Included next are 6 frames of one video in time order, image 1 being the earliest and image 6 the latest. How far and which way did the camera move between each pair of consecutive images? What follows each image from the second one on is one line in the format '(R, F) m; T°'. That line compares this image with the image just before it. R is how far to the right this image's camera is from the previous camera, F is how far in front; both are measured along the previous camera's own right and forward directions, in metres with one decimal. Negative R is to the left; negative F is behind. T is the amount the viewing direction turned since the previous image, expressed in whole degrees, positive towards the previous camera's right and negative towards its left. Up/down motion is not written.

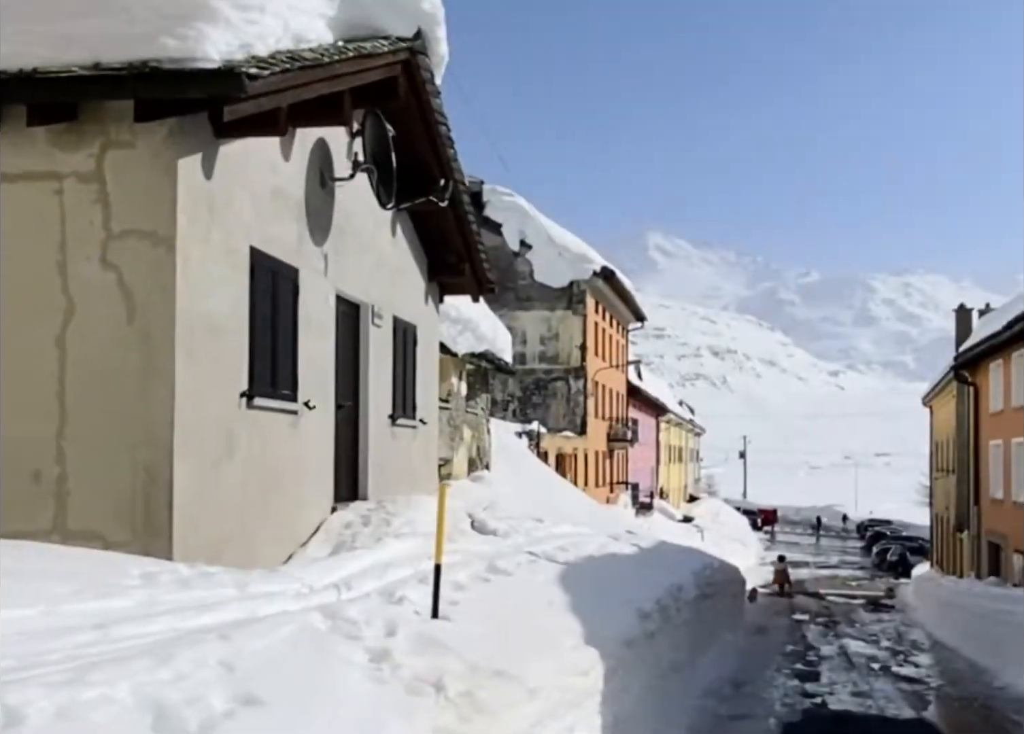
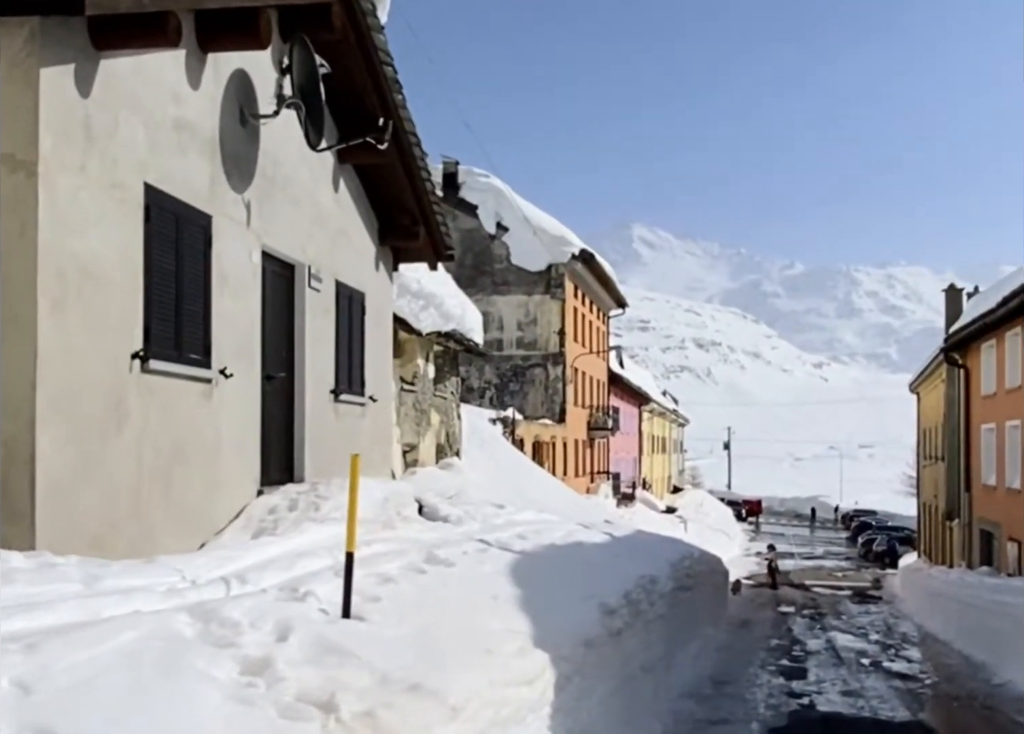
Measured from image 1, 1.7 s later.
(+0.3, +1.2) m; +1°
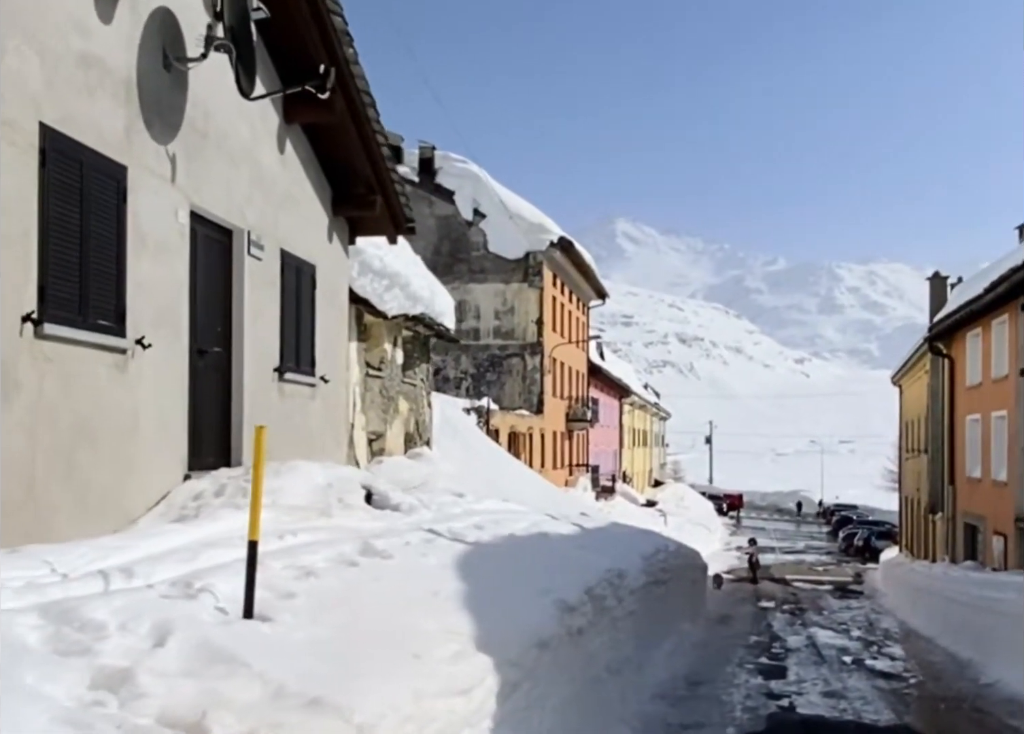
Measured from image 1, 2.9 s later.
(+0.2, +0.8) m; +1°
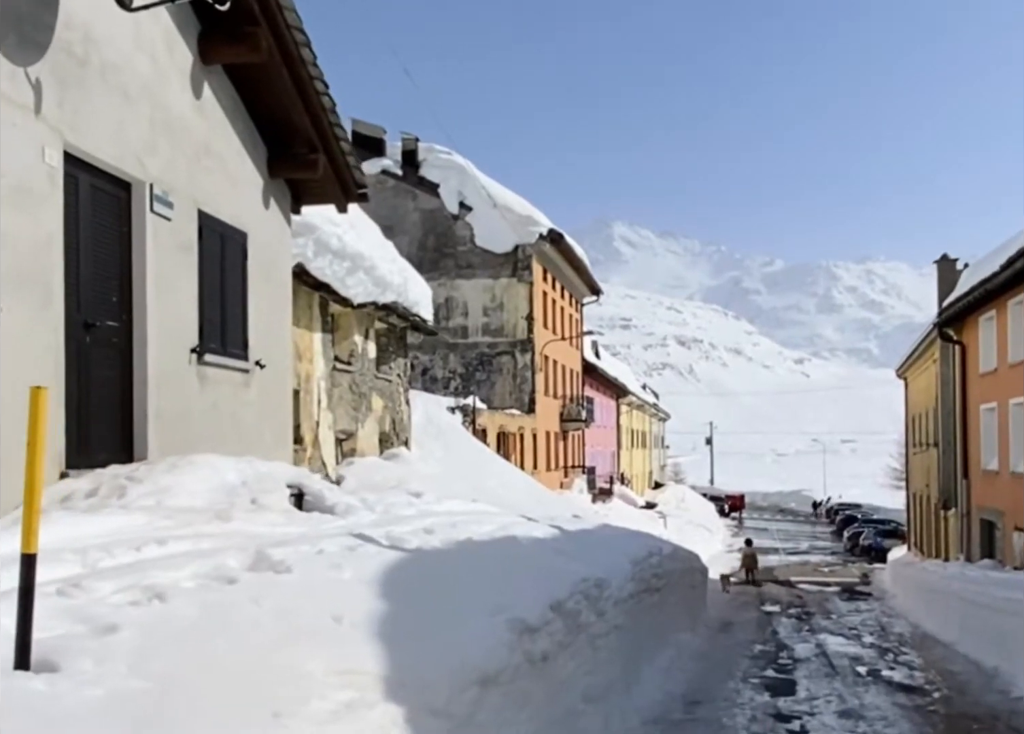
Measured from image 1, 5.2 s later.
(+0.3, +1.6) m; 0°
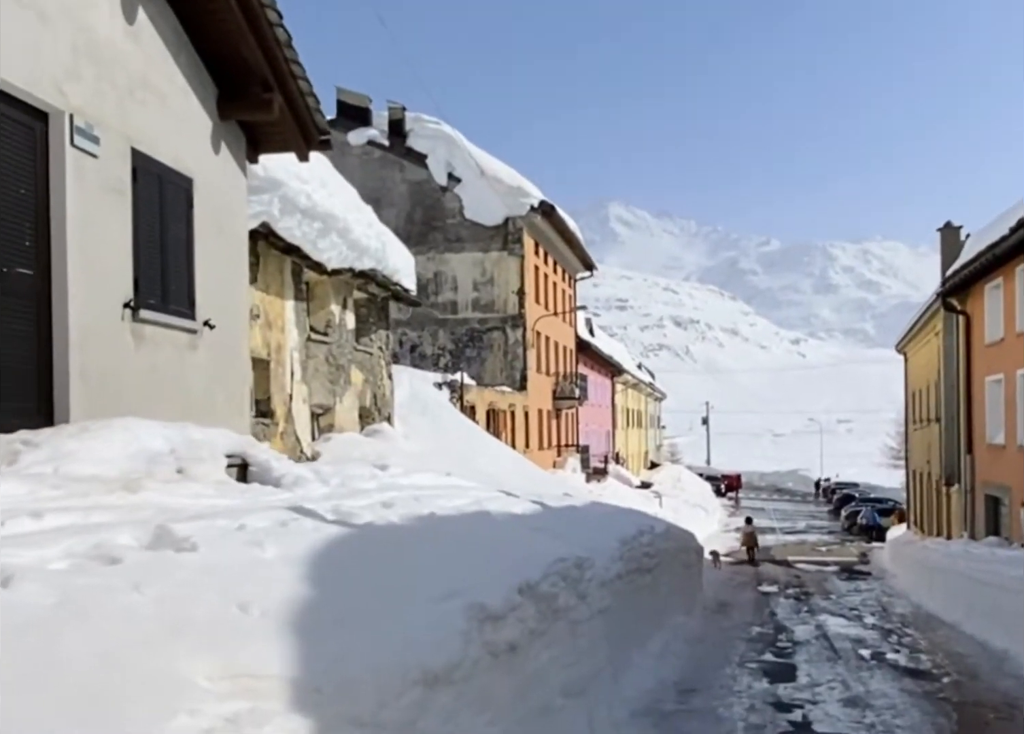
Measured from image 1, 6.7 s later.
(+0.2, +0.9) m; 0°
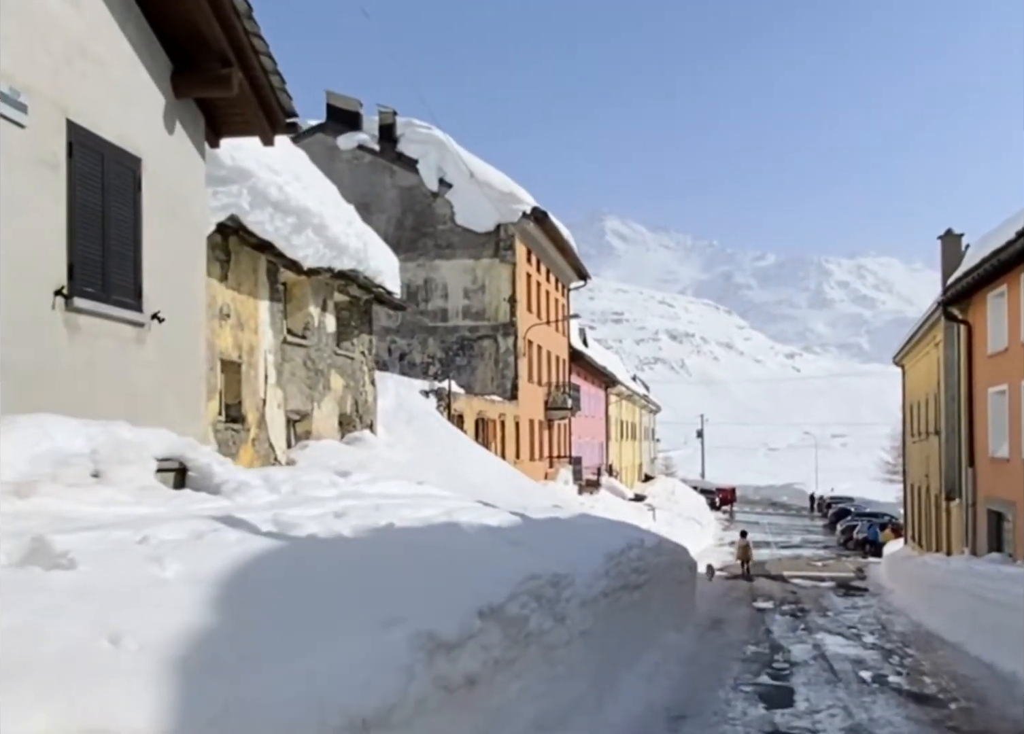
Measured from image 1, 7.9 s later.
(+0.1, +0.8) m; 0°
